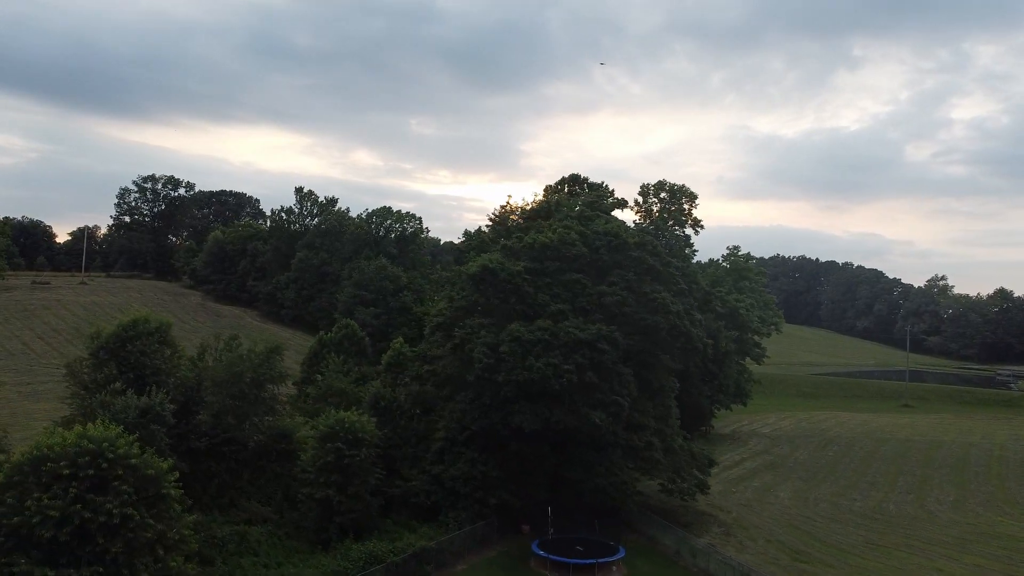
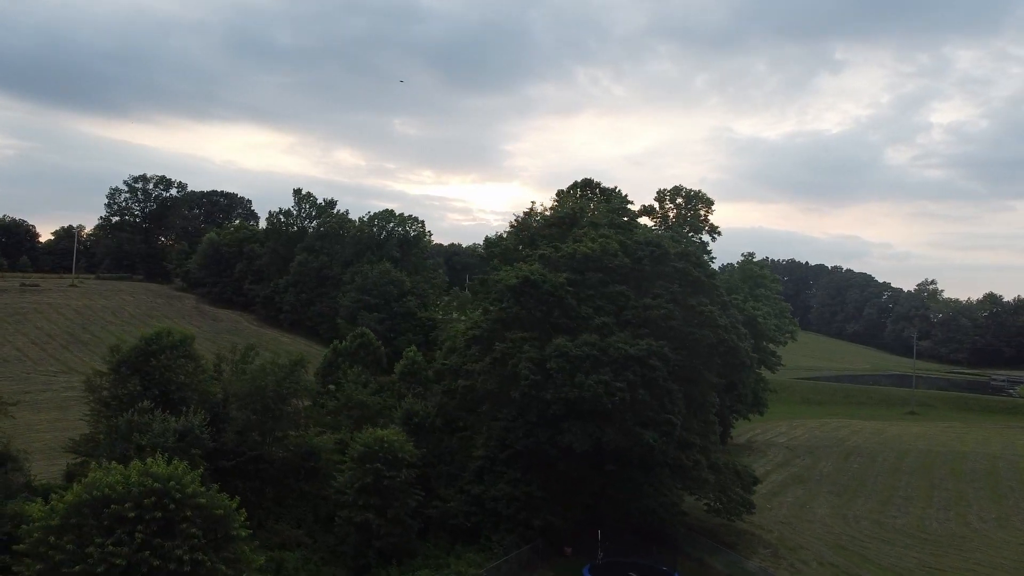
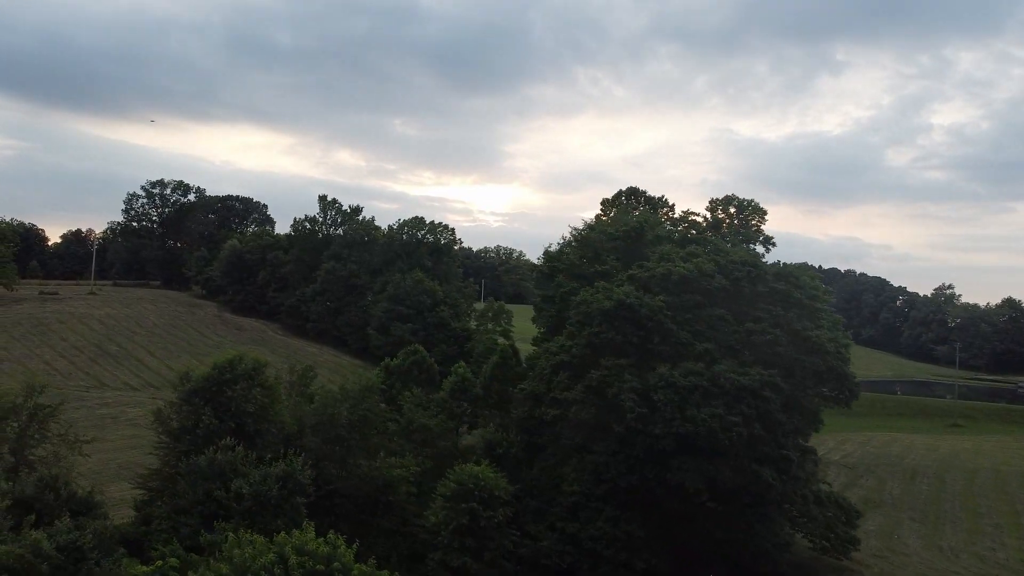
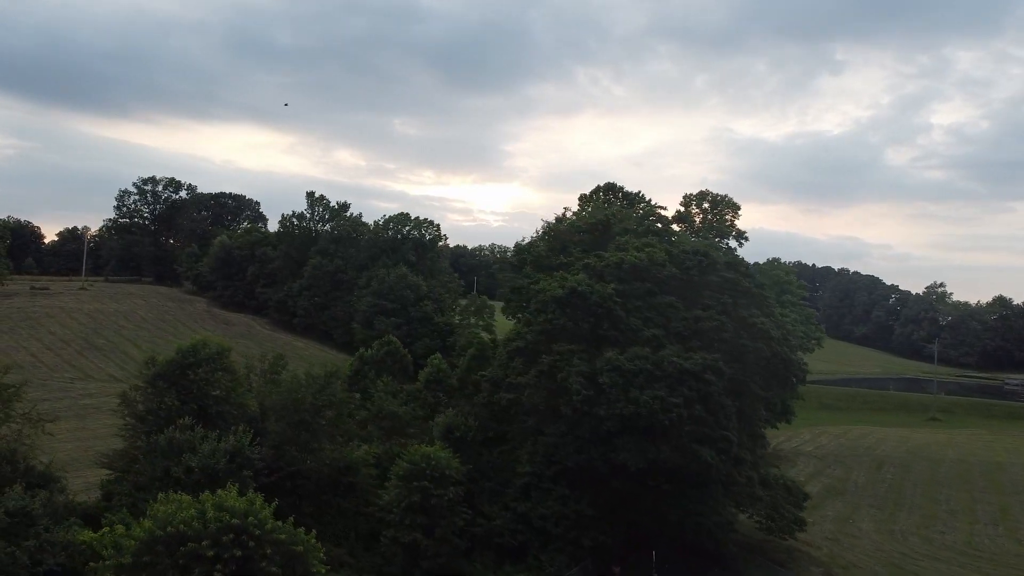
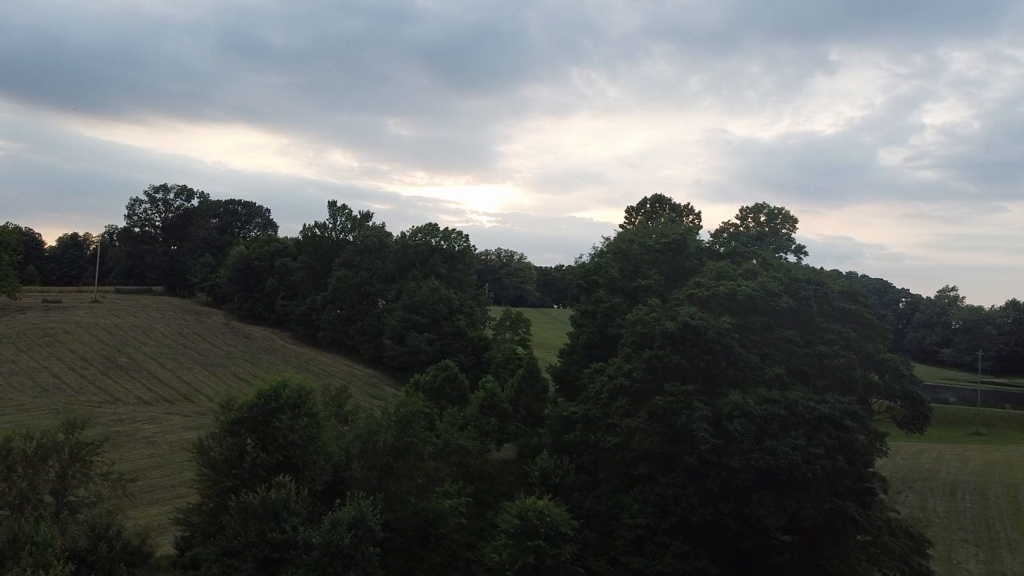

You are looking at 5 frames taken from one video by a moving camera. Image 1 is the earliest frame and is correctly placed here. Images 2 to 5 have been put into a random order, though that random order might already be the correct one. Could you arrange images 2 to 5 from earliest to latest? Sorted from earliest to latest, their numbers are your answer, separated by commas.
2, 4, 3, 5
